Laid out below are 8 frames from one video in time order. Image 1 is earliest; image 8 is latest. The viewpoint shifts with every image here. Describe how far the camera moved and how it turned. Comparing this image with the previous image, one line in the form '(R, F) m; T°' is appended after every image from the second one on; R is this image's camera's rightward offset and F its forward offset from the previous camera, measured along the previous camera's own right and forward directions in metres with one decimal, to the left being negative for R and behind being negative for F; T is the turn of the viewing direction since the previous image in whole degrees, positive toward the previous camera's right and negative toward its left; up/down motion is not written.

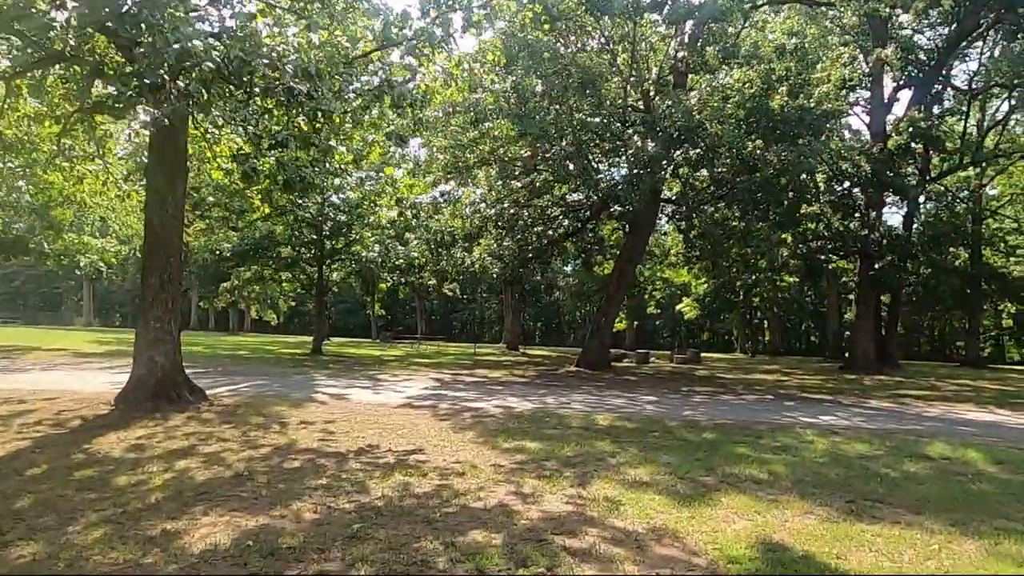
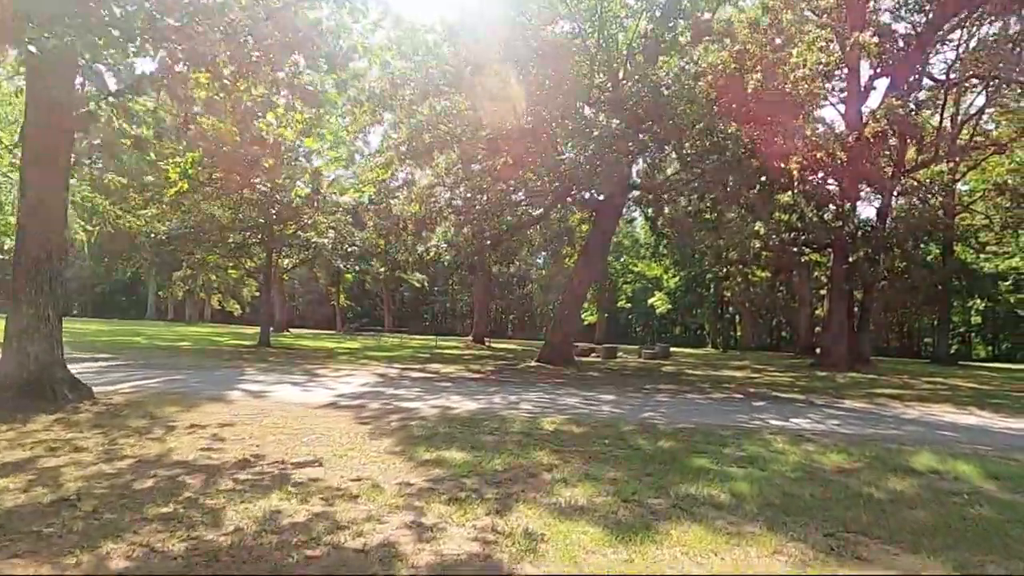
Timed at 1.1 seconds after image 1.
(+0.5, +1.2) m; +2°
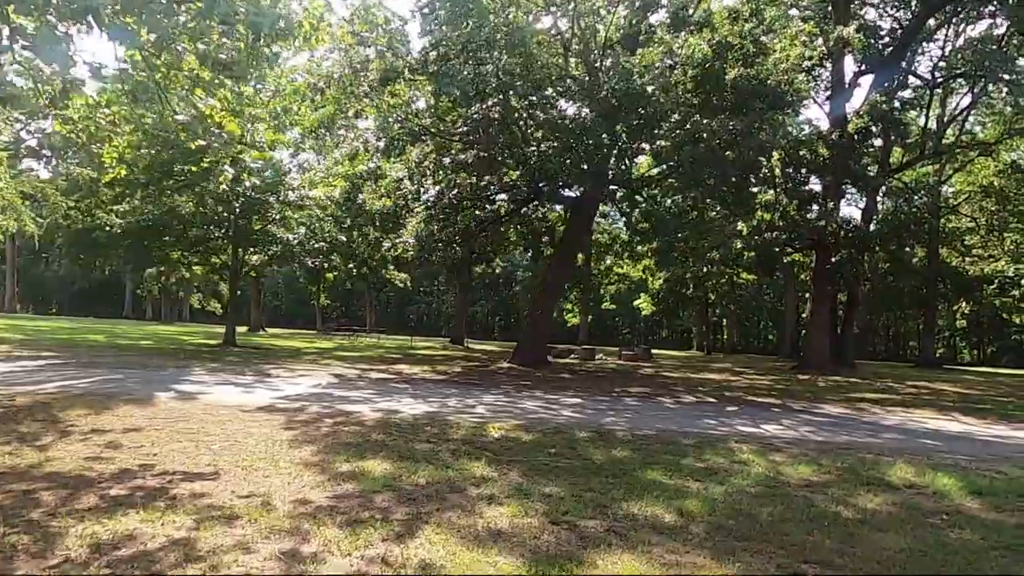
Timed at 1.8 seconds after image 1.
(+0.6, +0.7) m; +1°
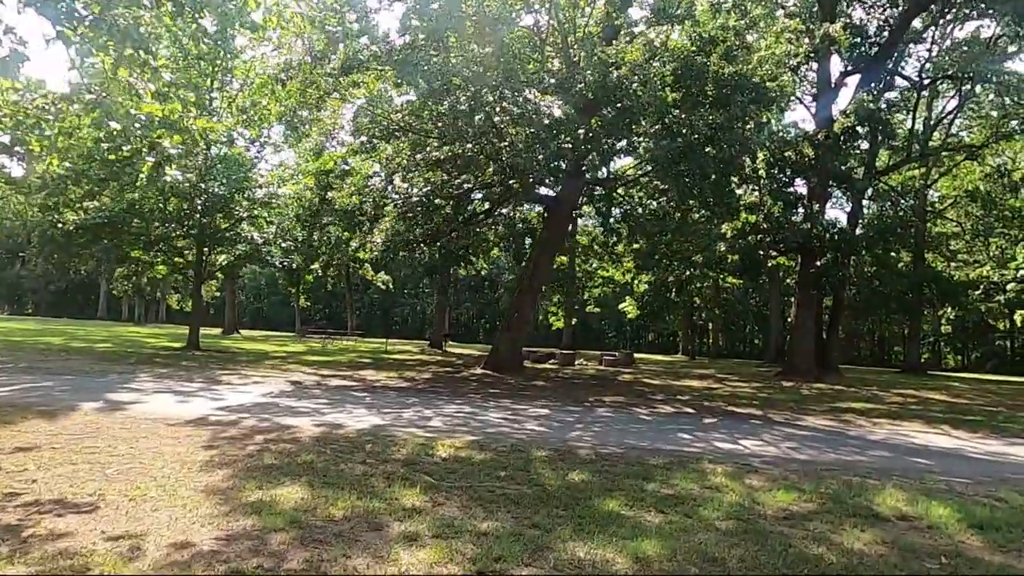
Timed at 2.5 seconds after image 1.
(+0.4, +0.8) m; +1°
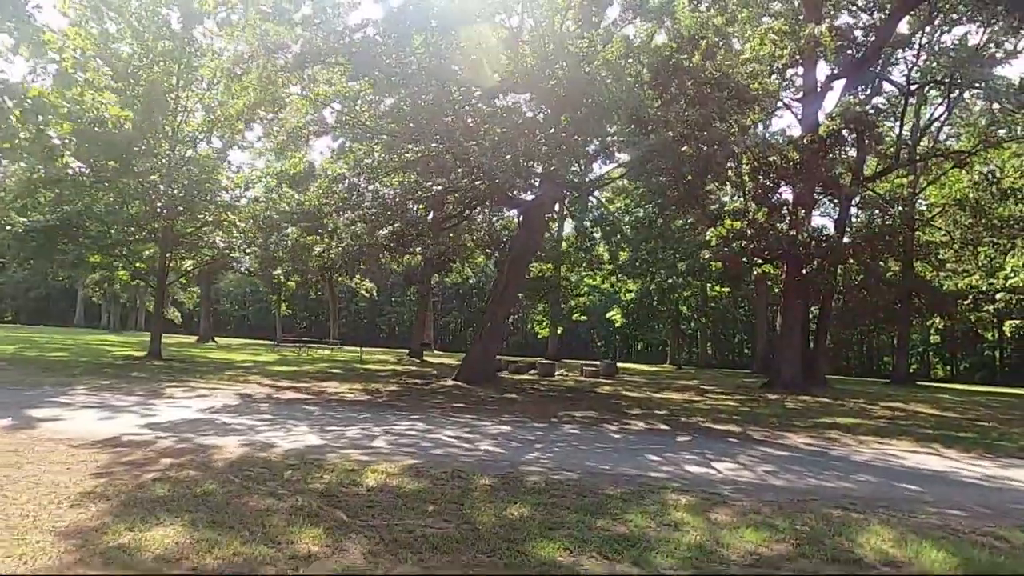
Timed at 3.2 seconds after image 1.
(+0.5, +0.8) m; +1°
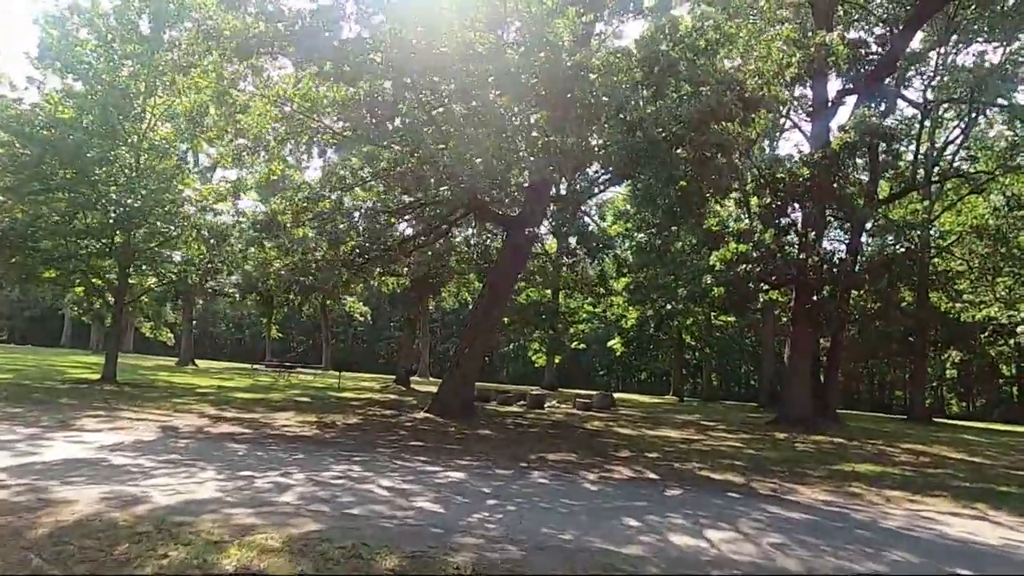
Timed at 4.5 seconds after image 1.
(+0.6, +1.6) m; -1°
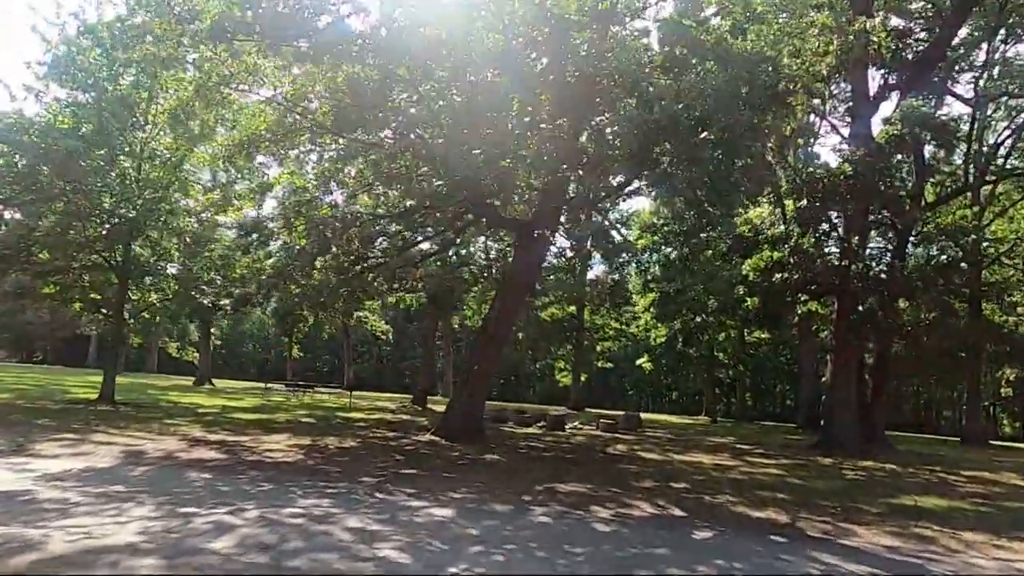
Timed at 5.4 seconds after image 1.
(+0.4, +1.3) m; -3°
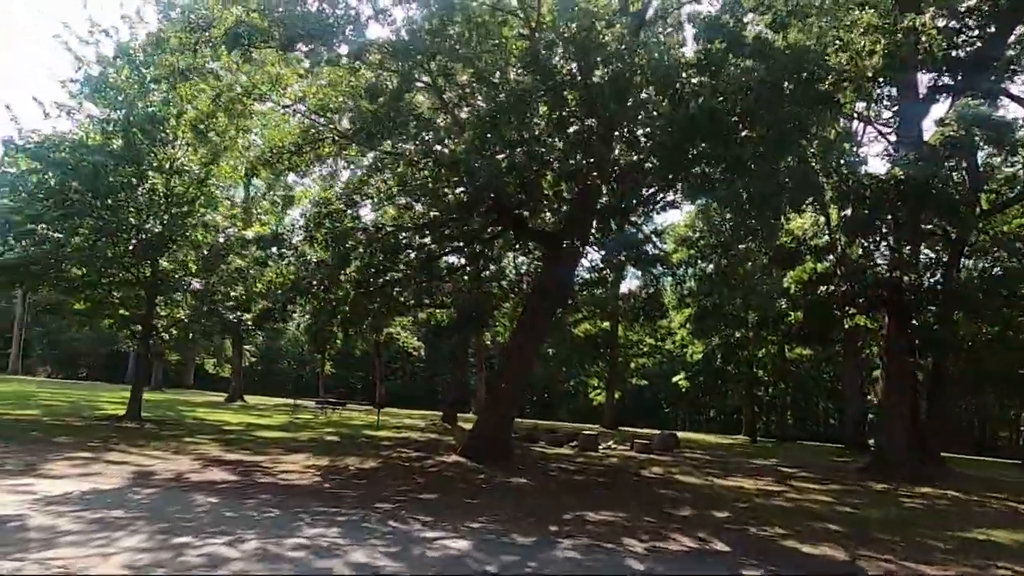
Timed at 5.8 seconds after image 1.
(+0.1, +0.6) m; -3°
